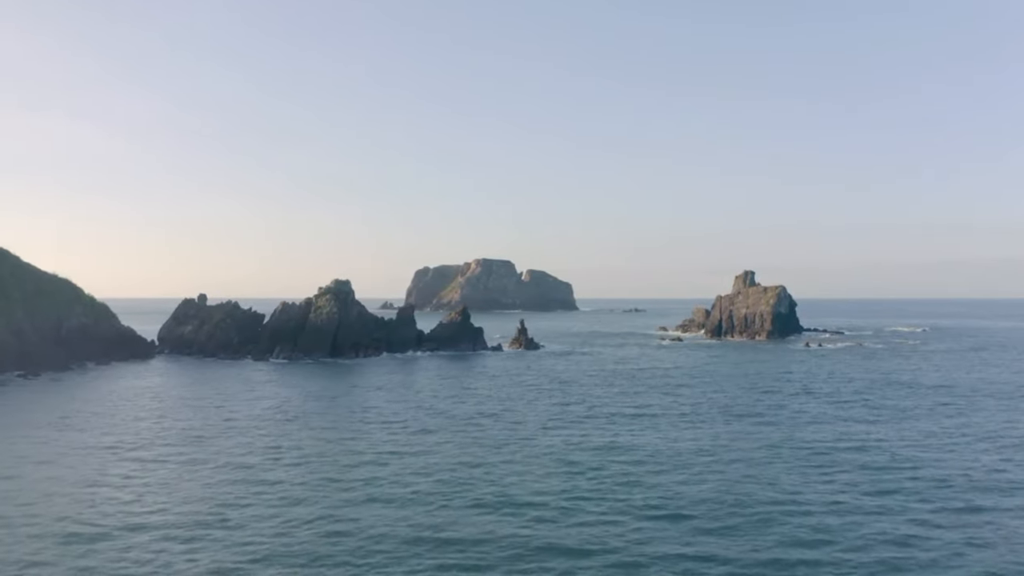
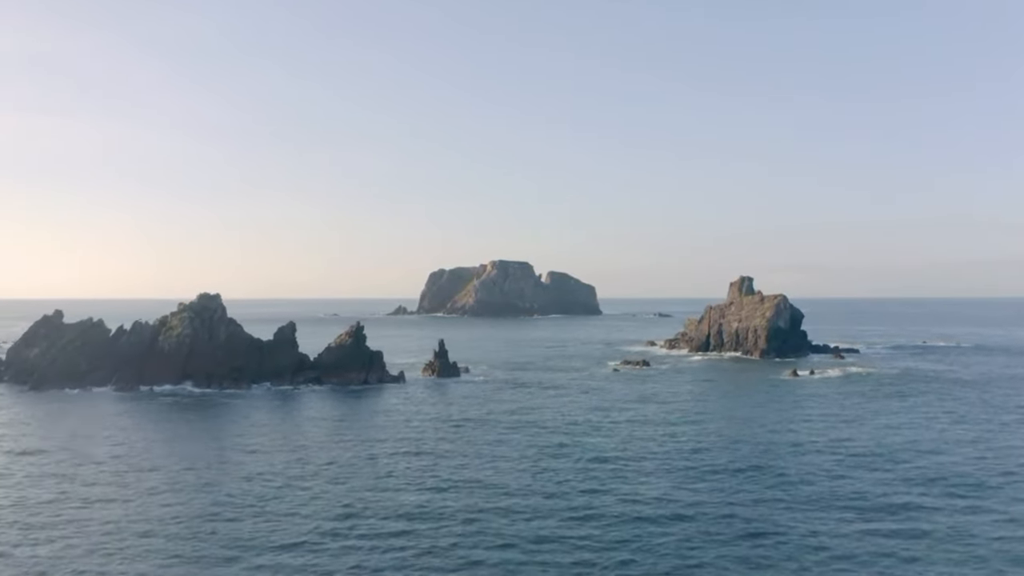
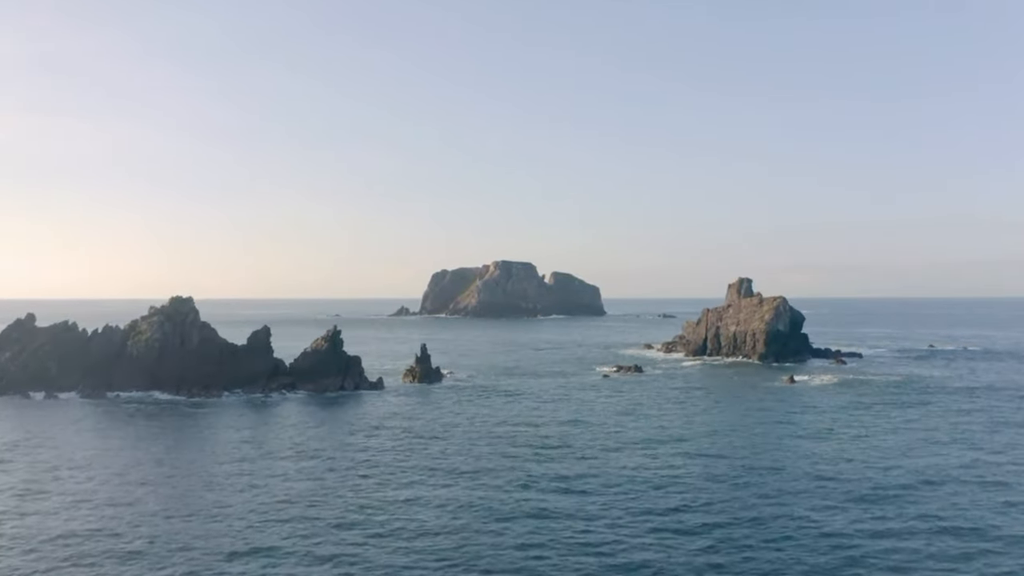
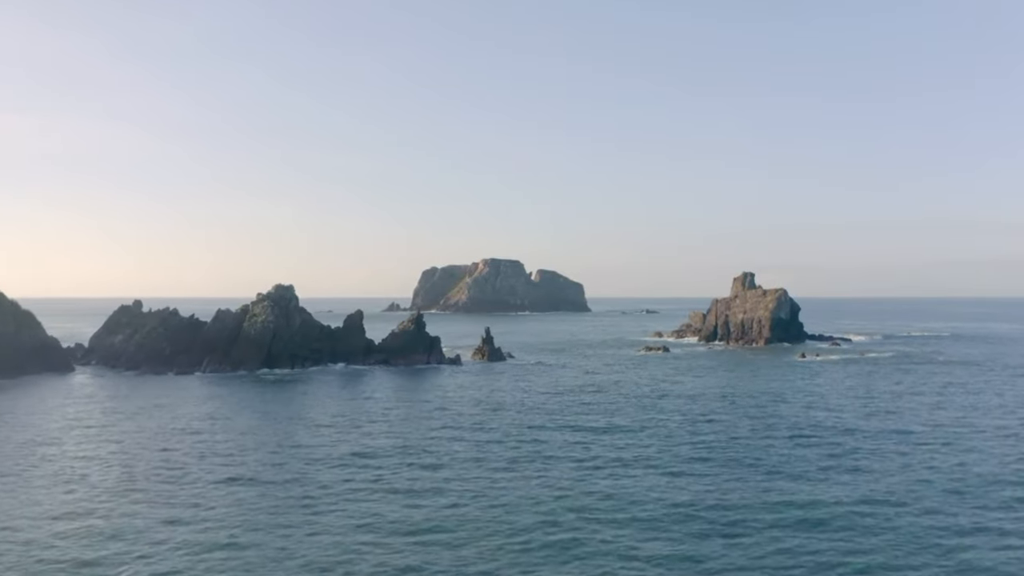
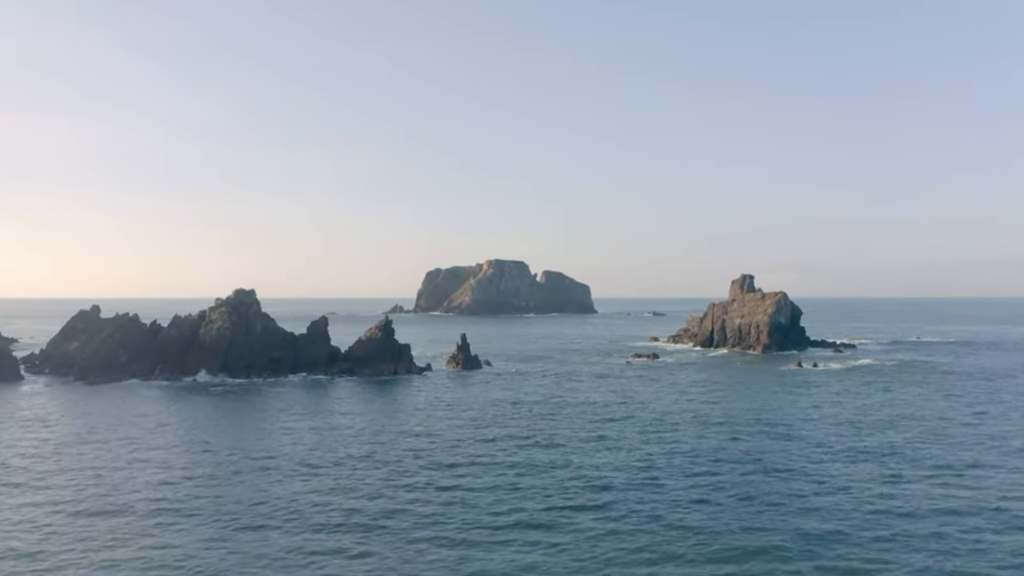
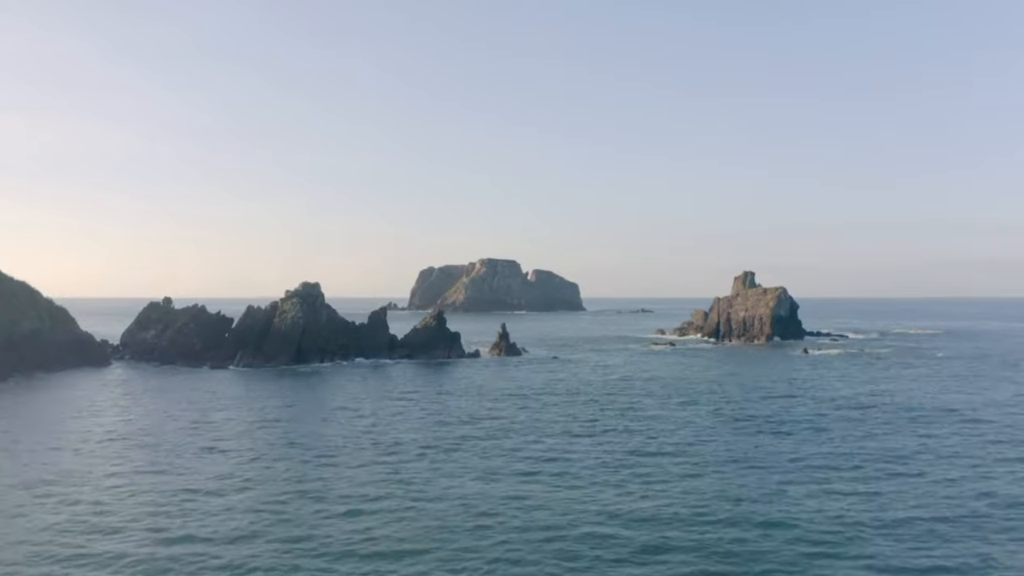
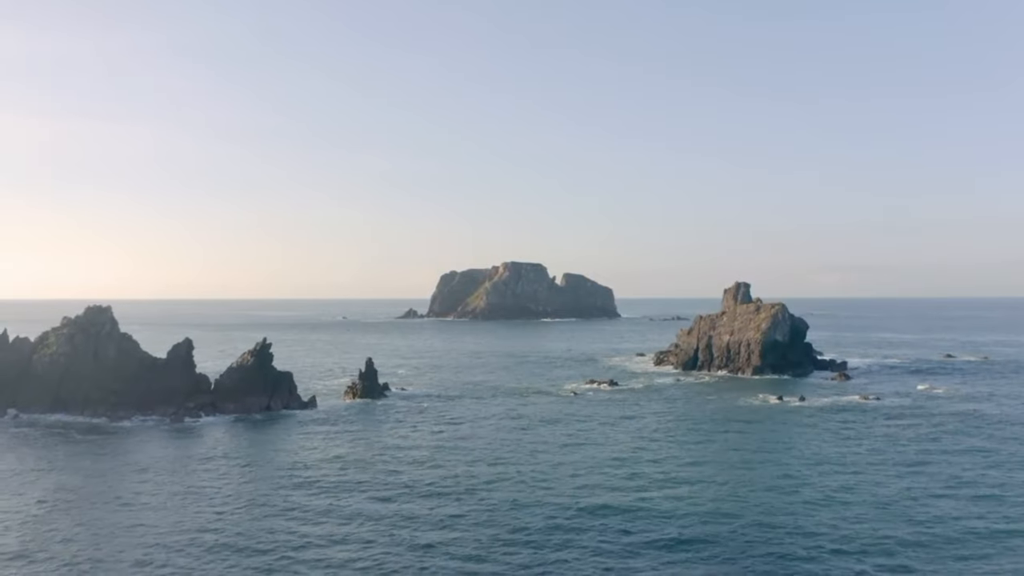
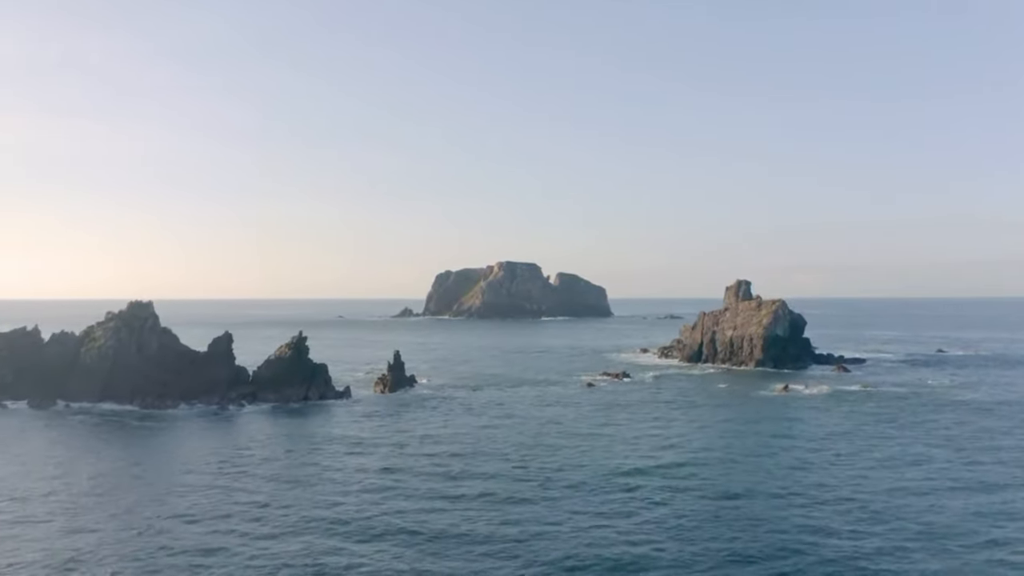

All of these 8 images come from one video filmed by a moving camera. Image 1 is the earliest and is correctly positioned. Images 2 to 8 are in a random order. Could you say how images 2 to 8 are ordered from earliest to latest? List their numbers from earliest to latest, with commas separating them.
6, 4, 5, 2, 3, 8, 7
